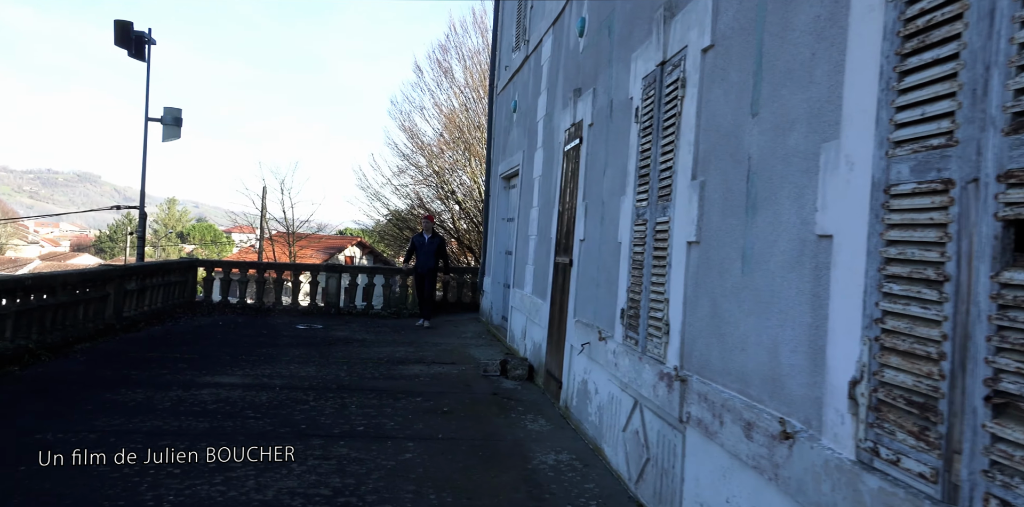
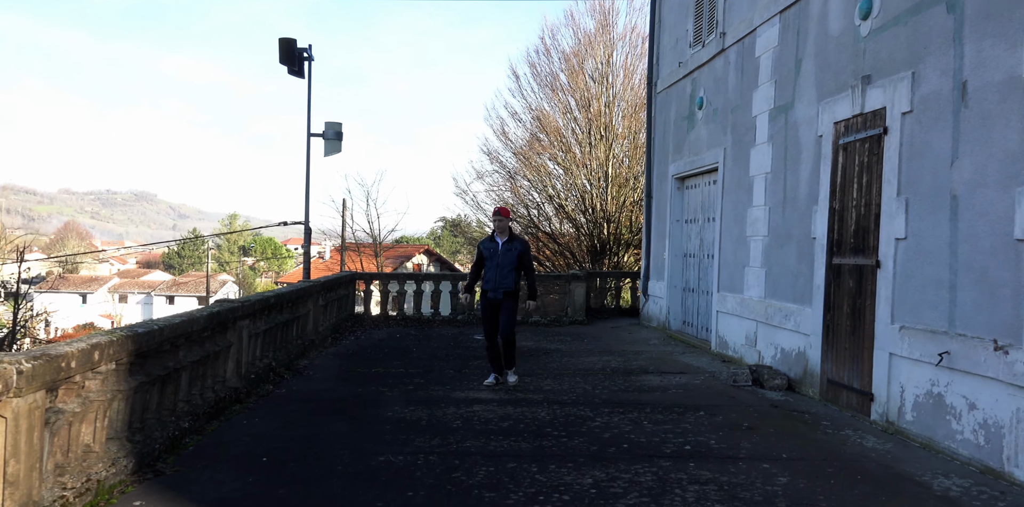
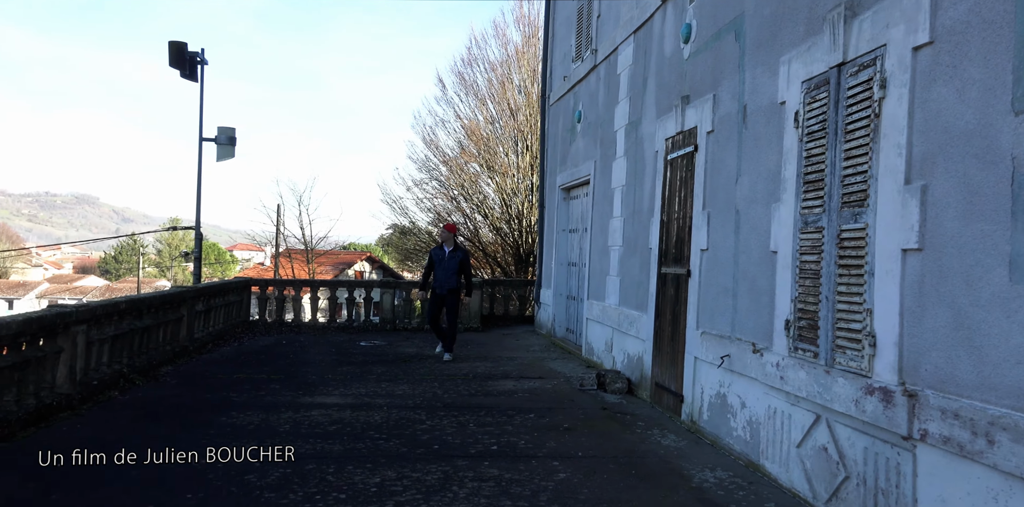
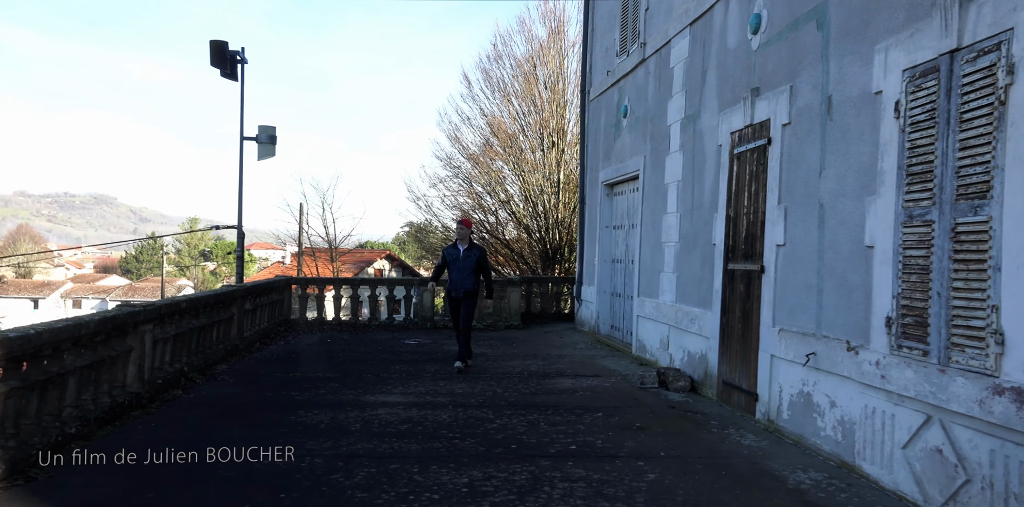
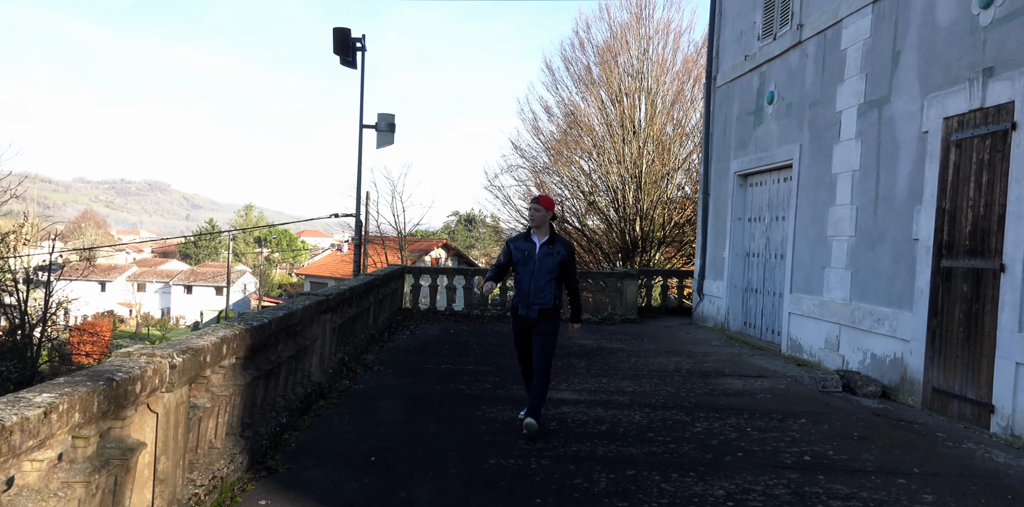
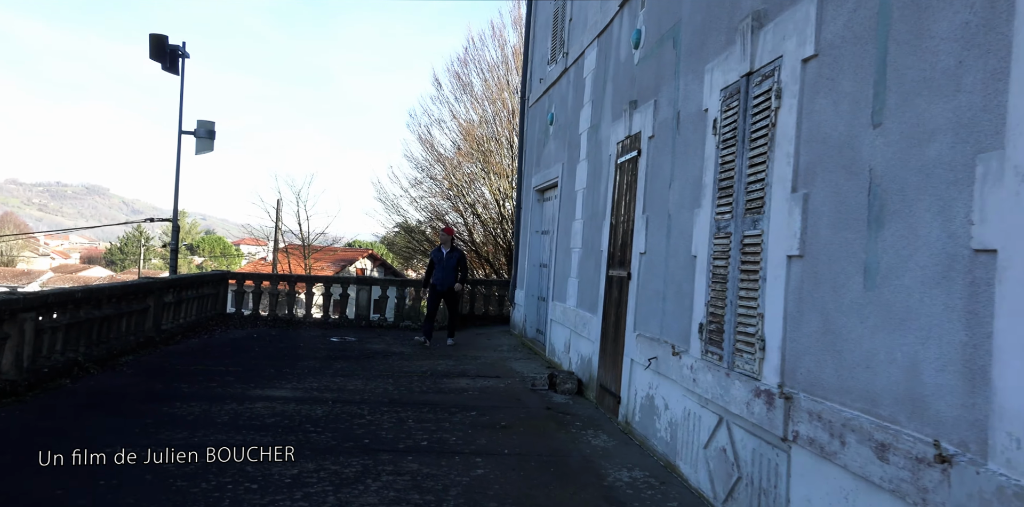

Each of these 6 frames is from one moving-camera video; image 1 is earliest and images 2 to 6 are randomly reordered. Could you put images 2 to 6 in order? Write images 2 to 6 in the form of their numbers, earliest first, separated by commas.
6, 3, 4, 2, 5
